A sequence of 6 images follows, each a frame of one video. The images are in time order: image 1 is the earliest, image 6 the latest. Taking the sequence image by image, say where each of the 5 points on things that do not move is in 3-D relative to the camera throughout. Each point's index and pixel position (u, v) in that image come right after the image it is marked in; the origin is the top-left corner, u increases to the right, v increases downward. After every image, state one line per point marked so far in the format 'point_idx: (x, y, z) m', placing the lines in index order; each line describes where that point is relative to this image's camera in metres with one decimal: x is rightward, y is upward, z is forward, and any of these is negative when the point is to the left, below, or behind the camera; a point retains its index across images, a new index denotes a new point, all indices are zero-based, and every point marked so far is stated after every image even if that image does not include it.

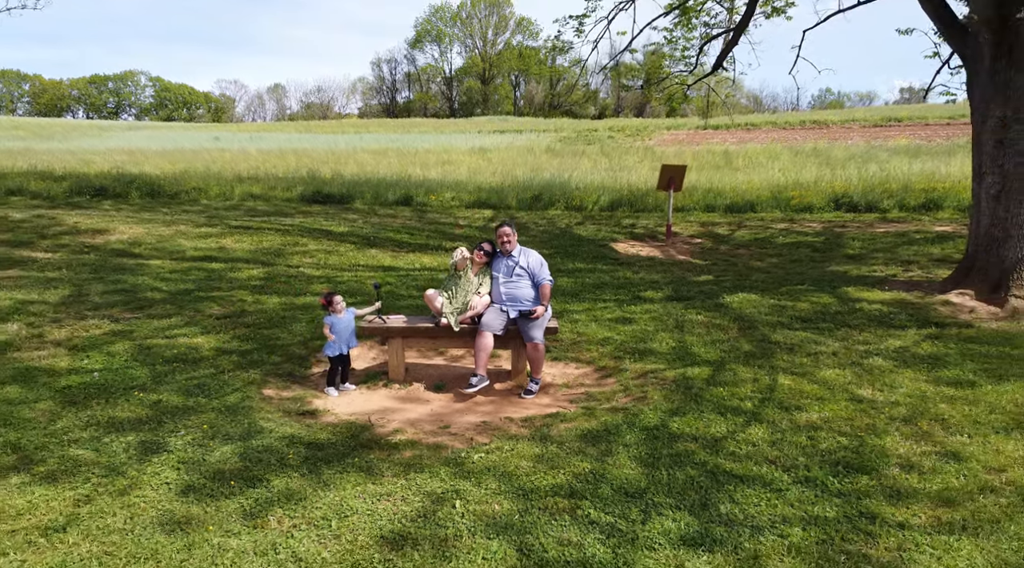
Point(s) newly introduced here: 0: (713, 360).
0: (+1.4, -0.5, +6.2) m
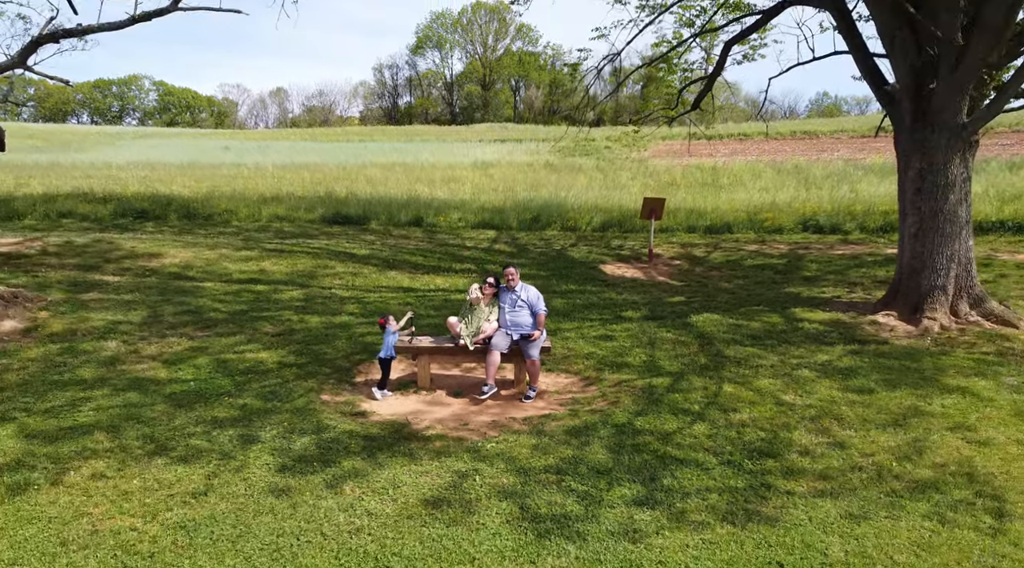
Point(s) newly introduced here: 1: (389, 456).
0: (+1.5, -0.8, +7.8) m
1: (-0.8, -1.2, +5.8) m
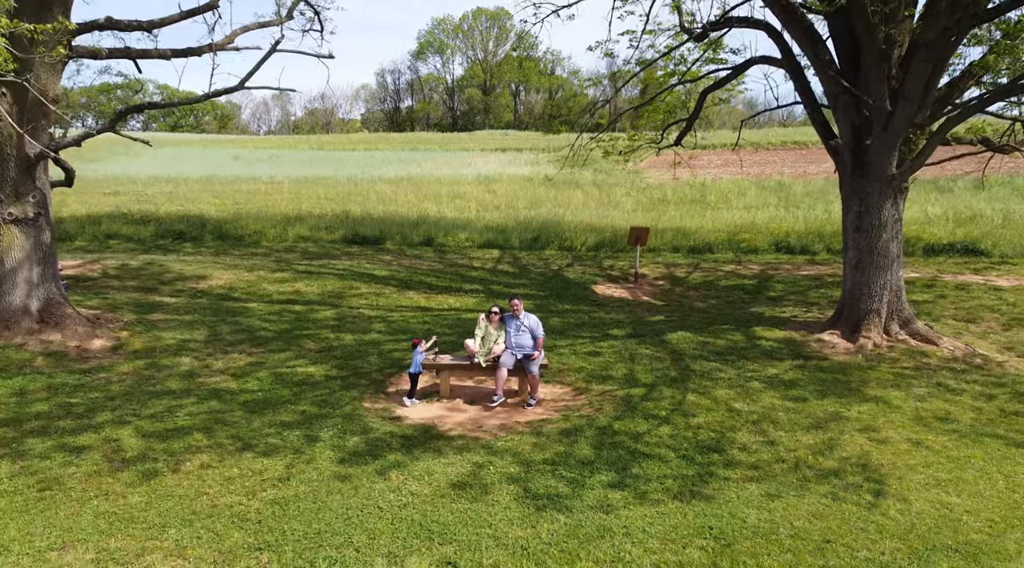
0: (+1.5, -1.1, +9.5) m
1: (-0.8, -1.5, +7.6) m
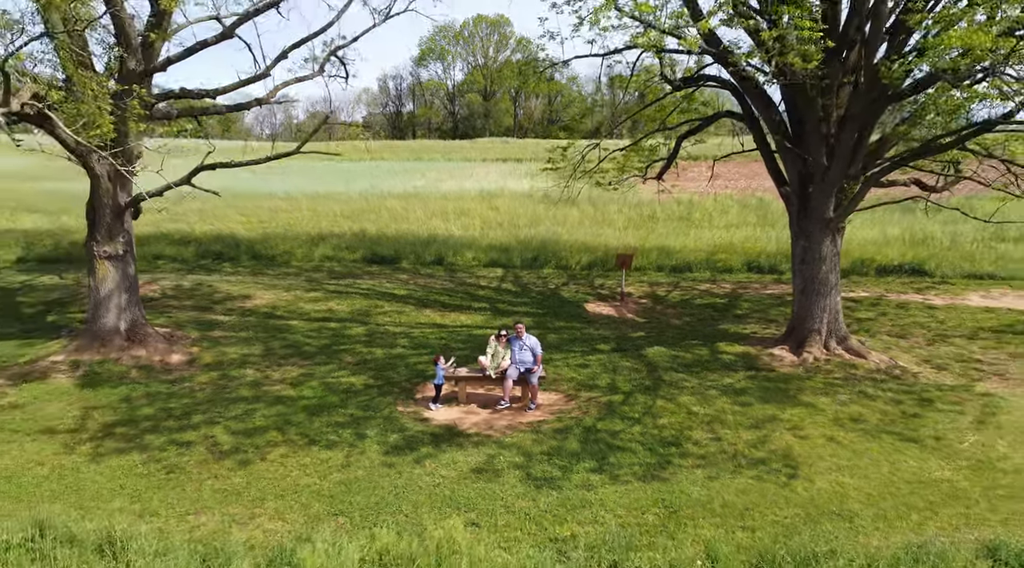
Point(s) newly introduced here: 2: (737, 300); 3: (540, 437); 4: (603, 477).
0: (+1.6, -1.4, +11.7) m
1: (-0.7, -1.8, +9.8) m
2: (+4.4, -0.3, +16.9) m
3: (+0.3, -1.8, +9.9) m
4: (+0.9, -2.0, +8.9) m
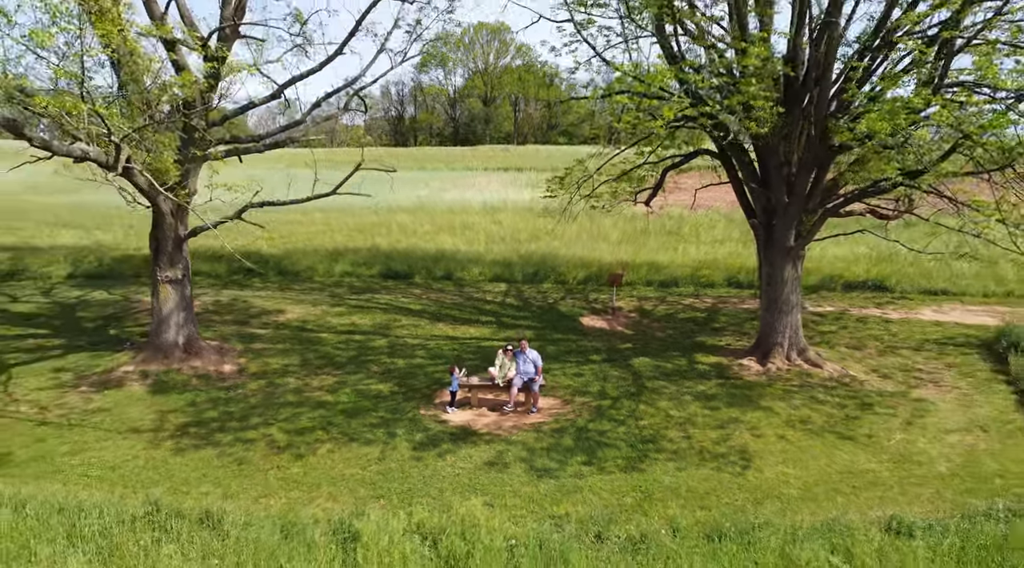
0: (+1.6, -1.8, +13.8) m
1: (-0.7, -2.2, +11.8) m
2: (+4.4, -0.7, +18.9) m
3: (+0.4, -2.1, +12.0) m
4: (+1.0, -2.3, +11.0) m
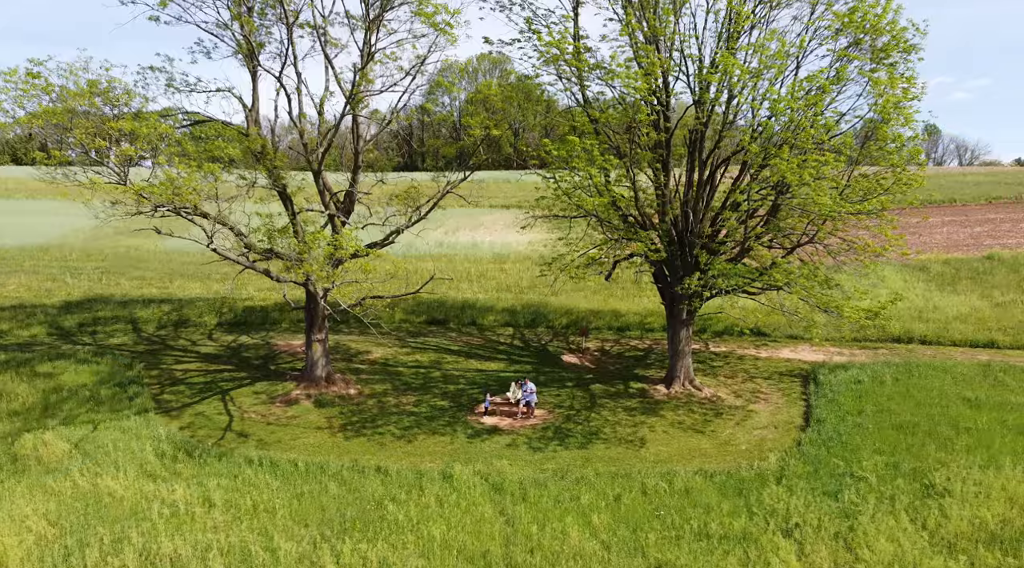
0: (+1.8, -3.4, +24.0) m
1: (-0.4, -3.8, +22.0) m
2: (+4.6, -2.3, +29.1) m
3: (+0.6, -3.8, +22.2) m
4: (+1.2, -4.0, +21.2) m
